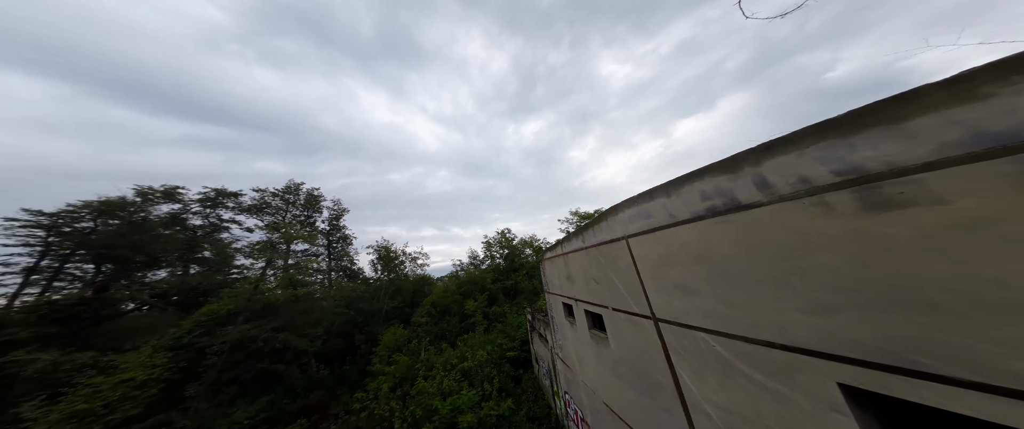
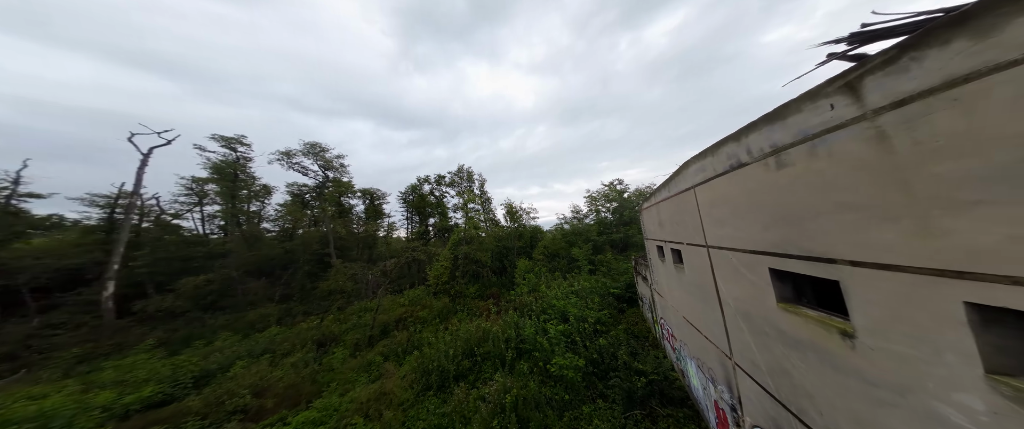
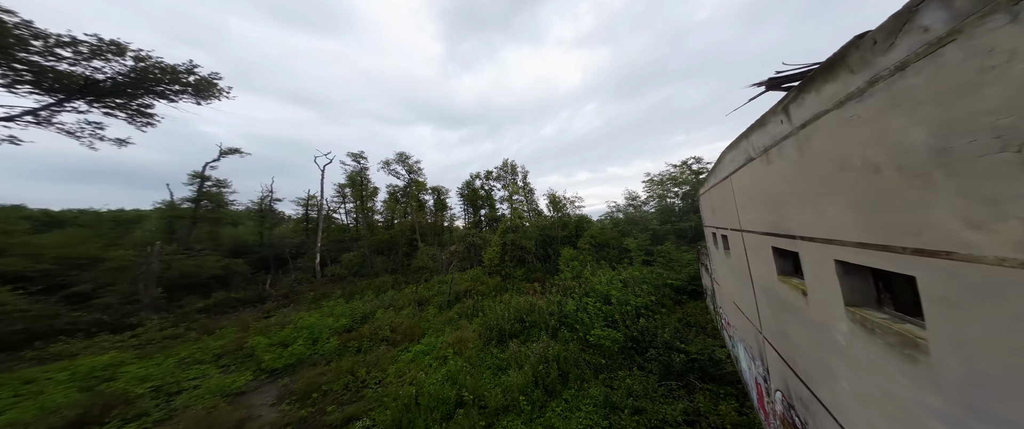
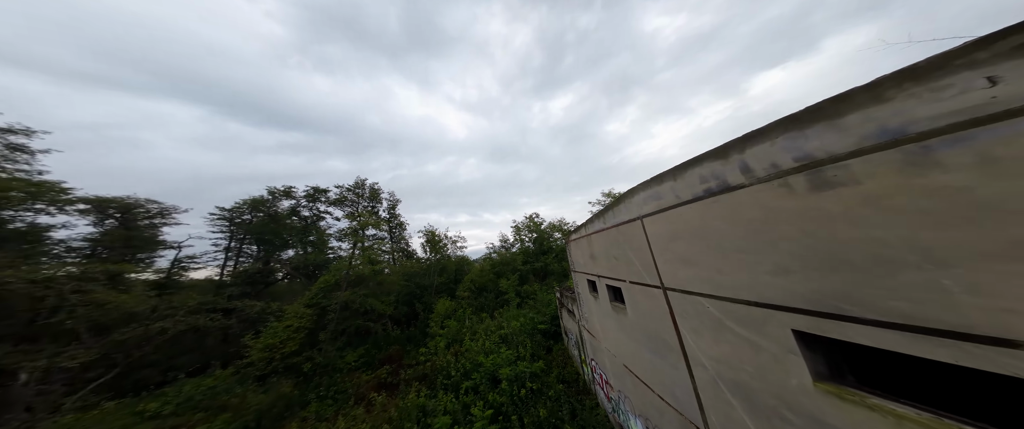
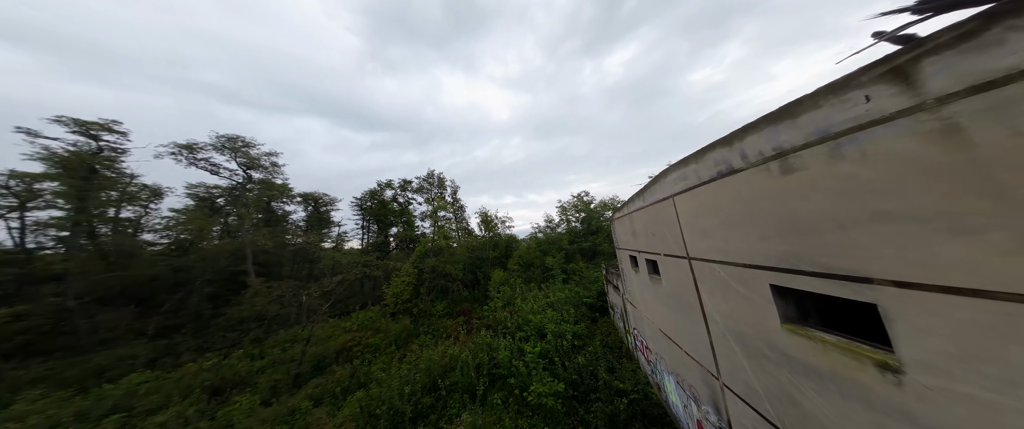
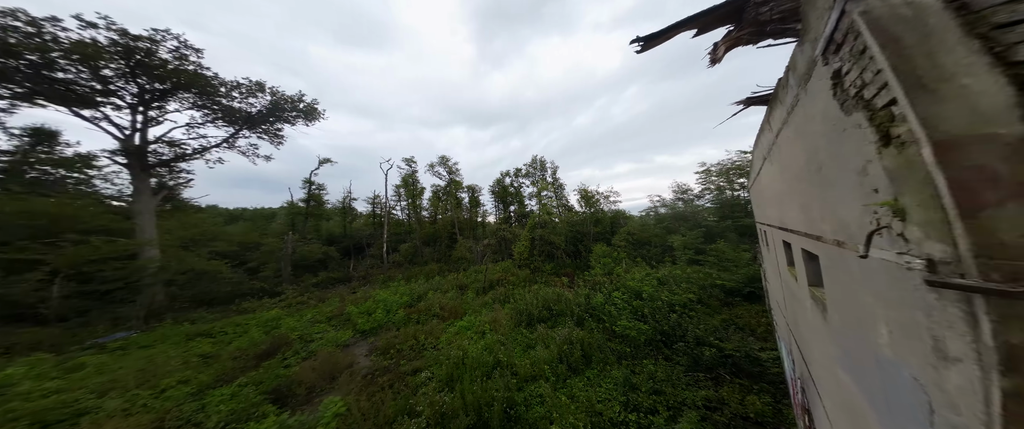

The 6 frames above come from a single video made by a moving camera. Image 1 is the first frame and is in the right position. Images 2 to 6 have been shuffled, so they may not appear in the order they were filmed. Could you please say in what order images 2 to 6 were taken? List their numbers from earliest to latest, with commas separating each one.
4, 5, 2, 3, 6
